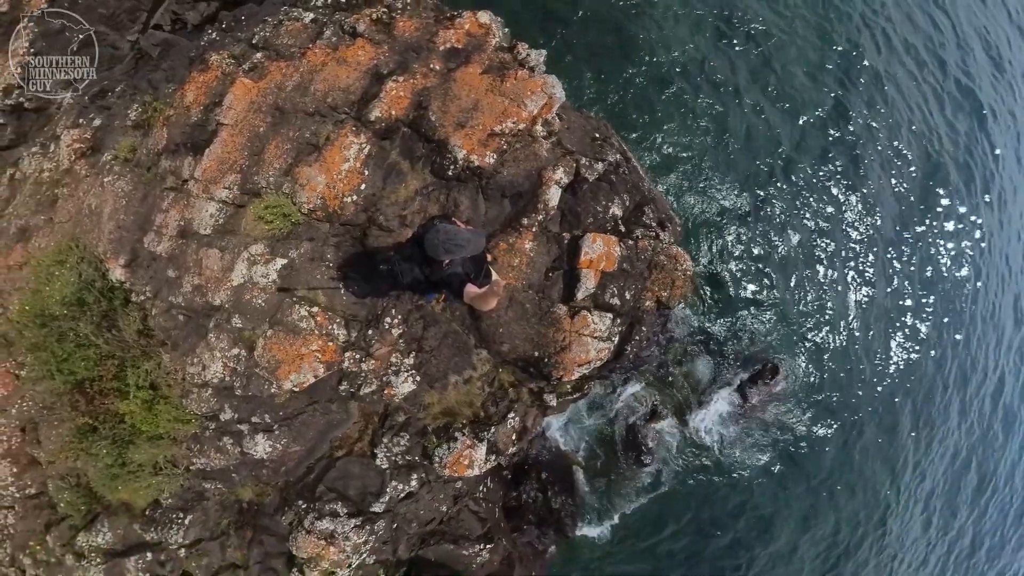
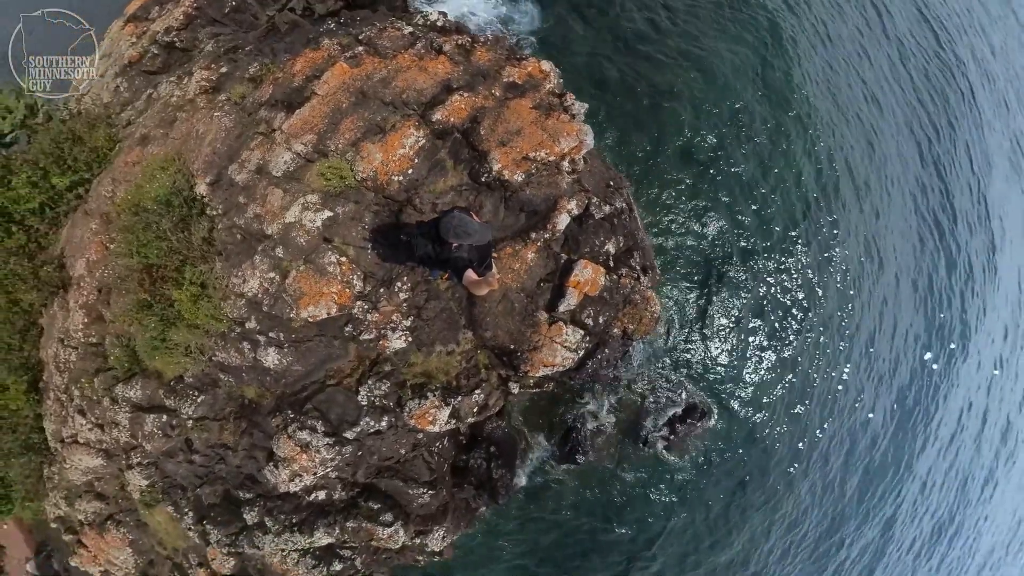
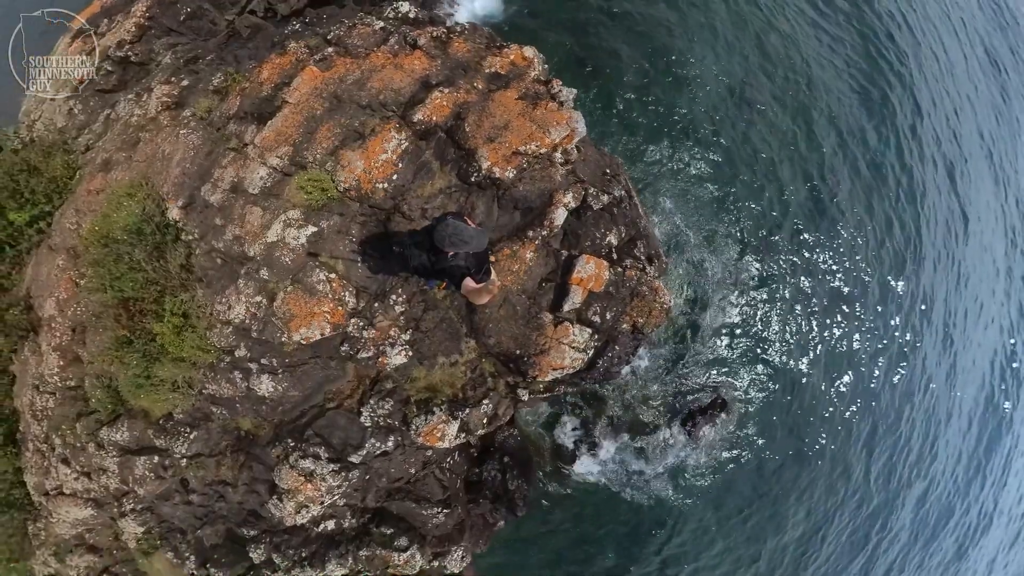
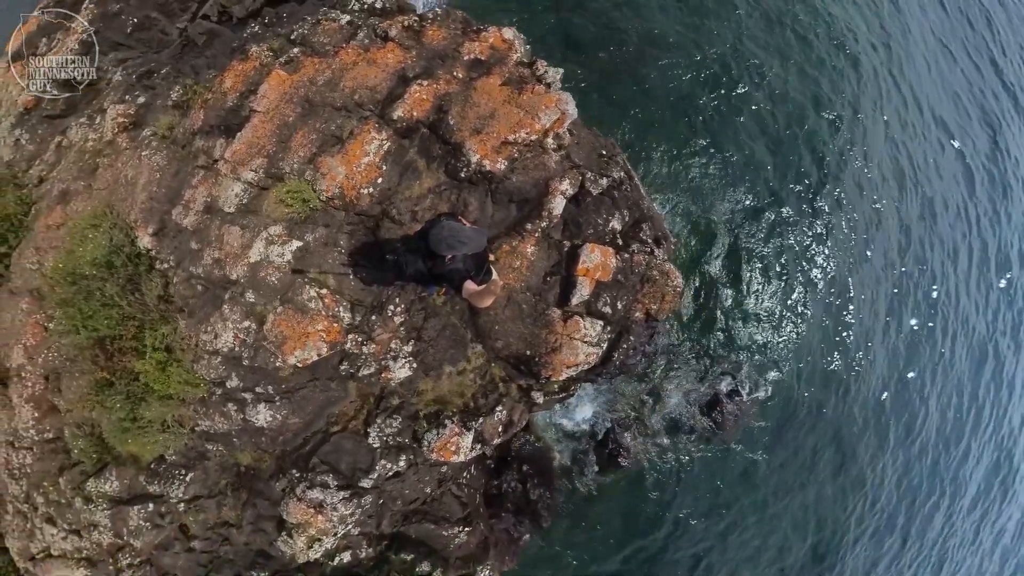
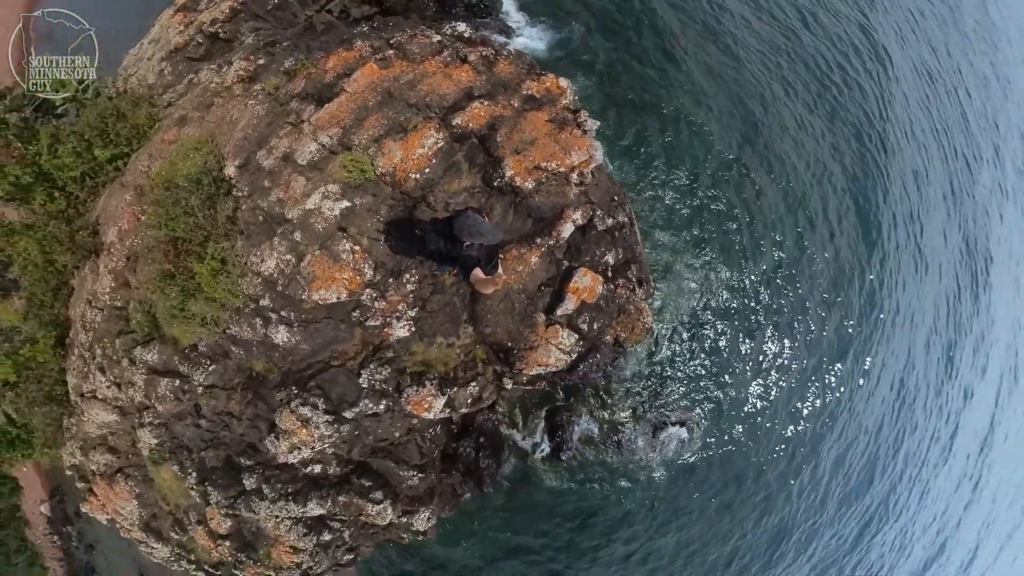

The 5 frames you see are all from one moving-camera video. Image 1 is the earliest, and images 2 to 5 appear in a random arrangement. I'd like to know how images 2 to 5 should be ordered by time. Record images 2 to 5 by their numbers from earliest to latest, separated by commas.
4, 3, 2, 5
